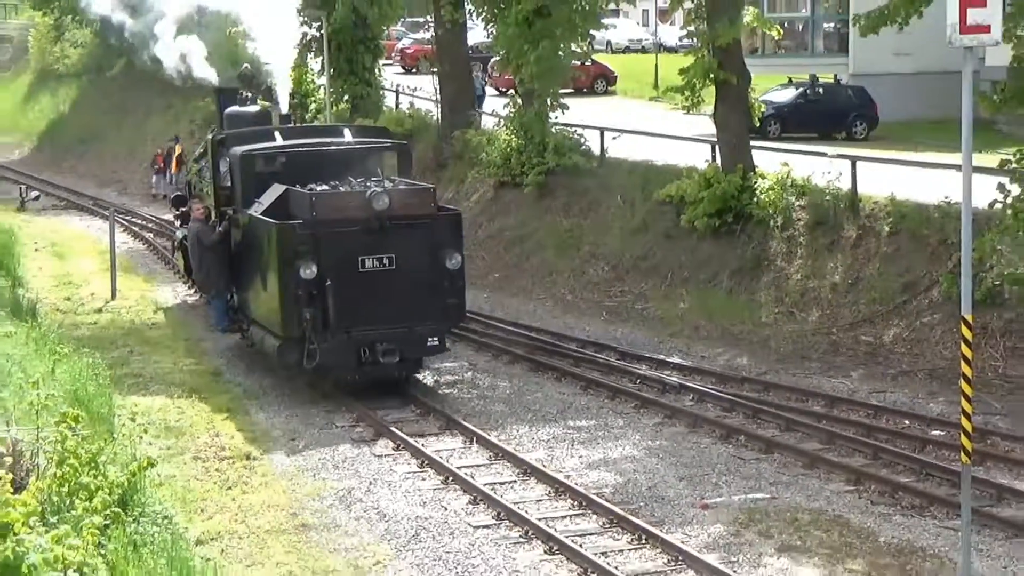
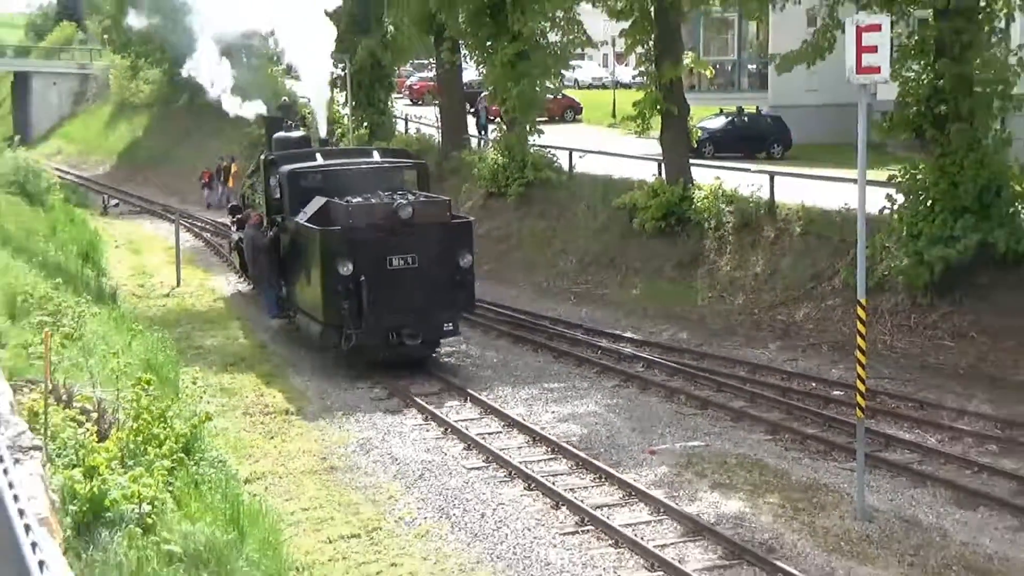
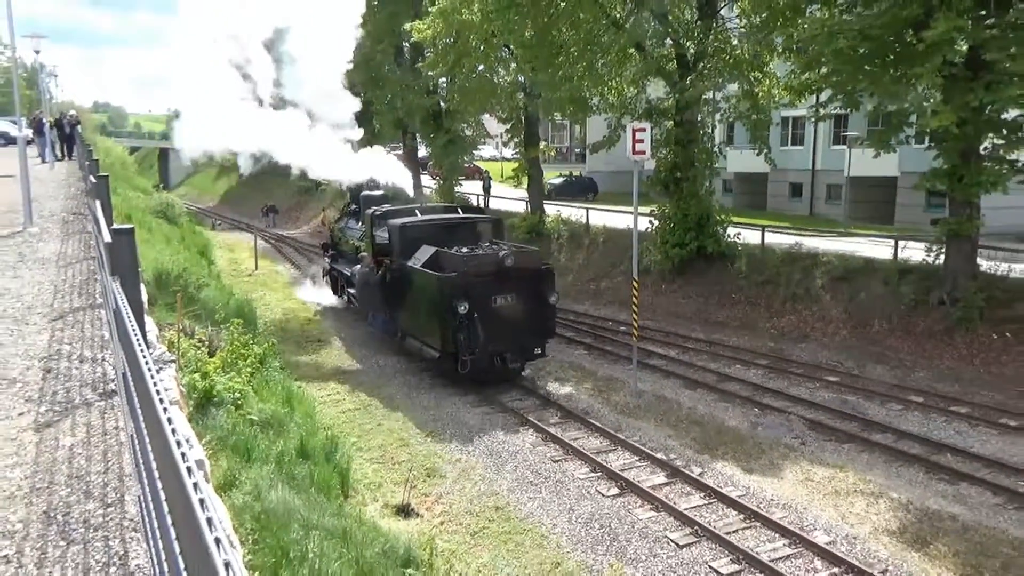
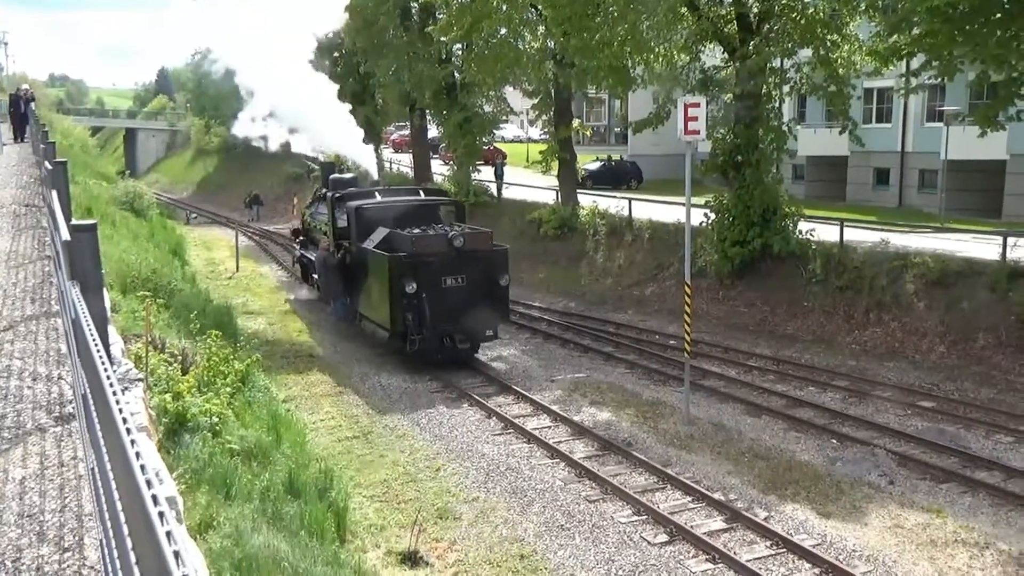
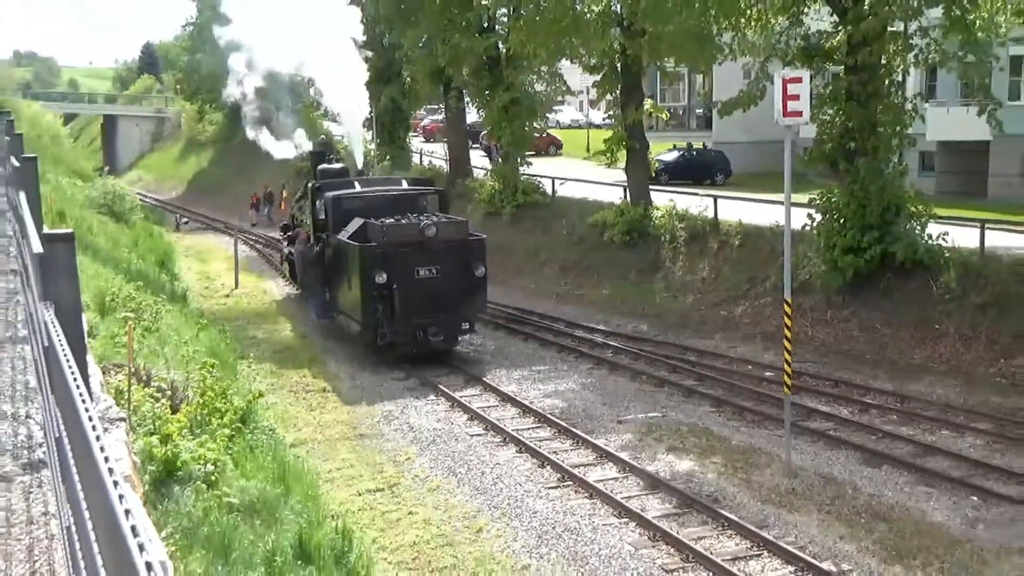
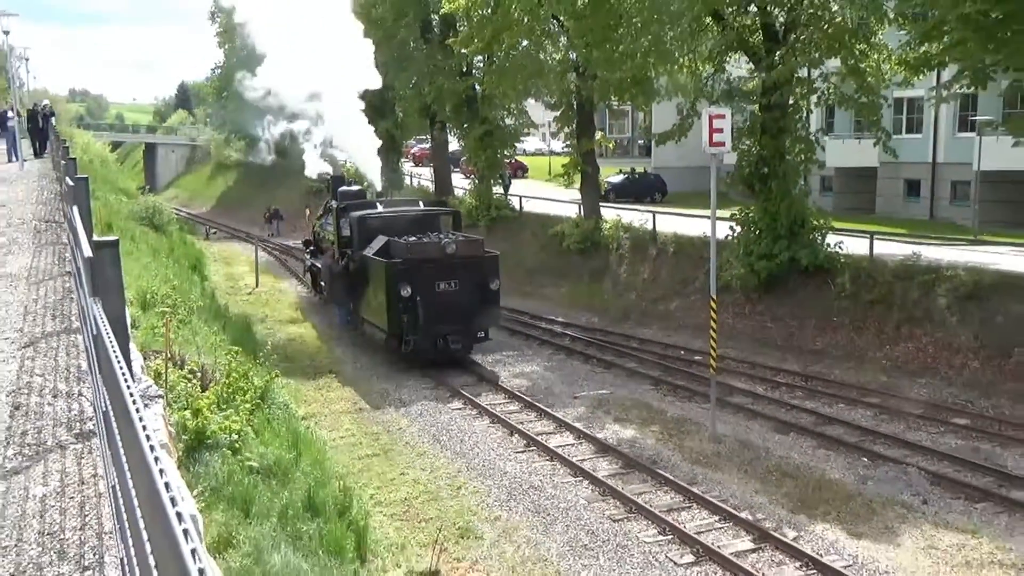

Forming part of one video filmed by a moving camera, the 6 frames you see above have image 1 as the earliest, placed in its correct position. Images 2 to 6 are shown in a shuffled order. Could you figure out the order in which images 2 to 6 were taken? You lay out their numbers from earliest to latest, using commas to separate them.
2, 5, 6, 4, 3
